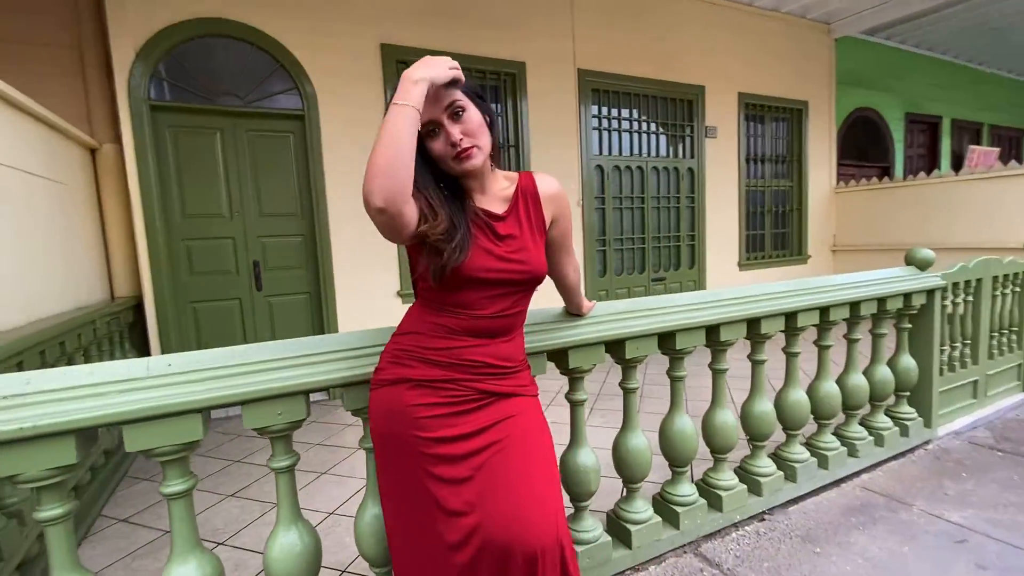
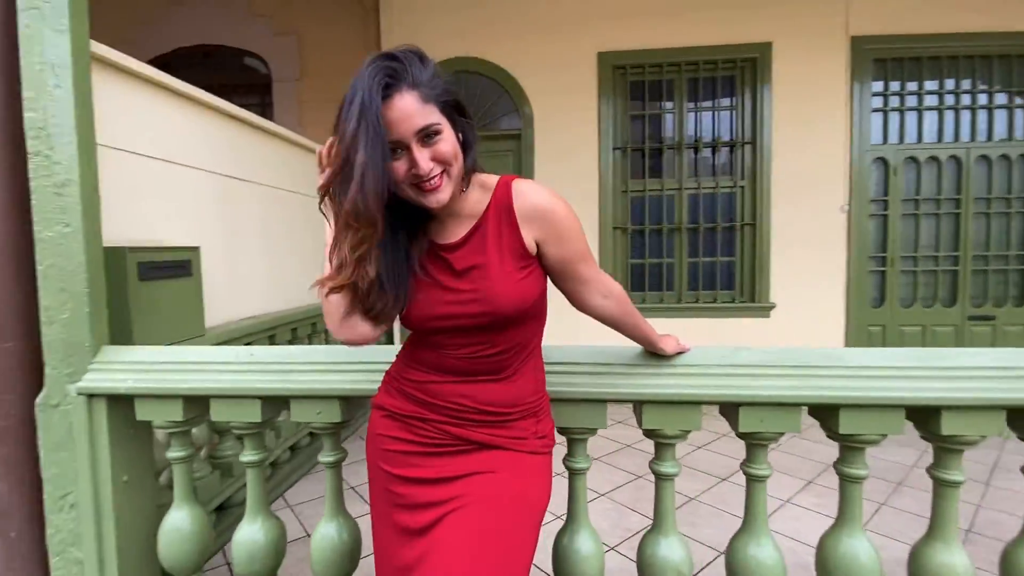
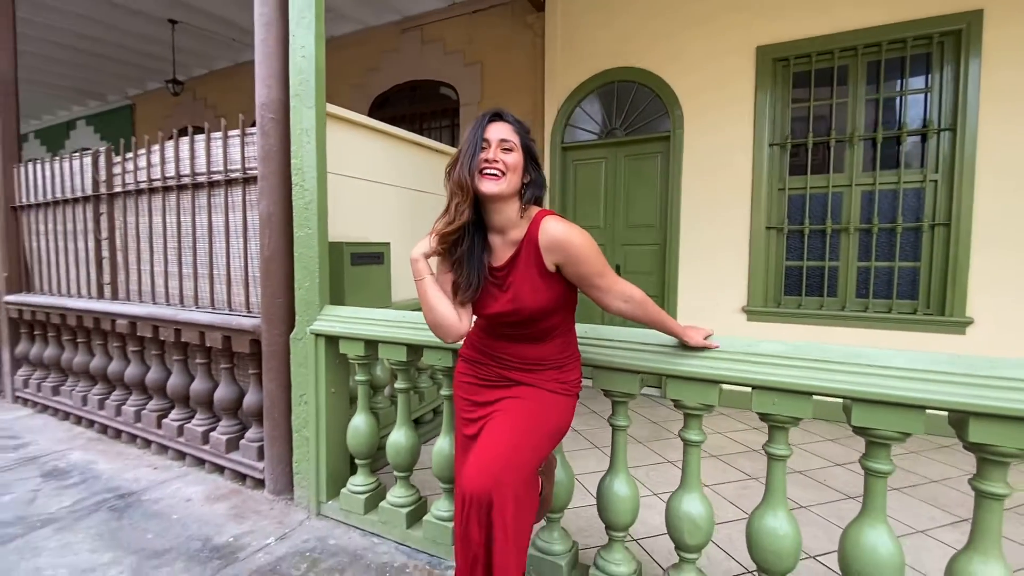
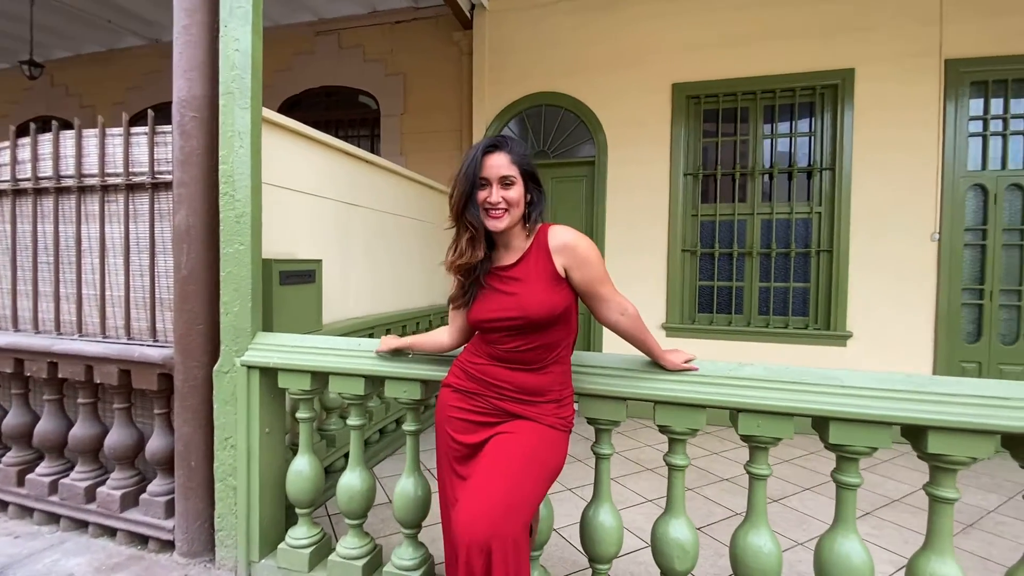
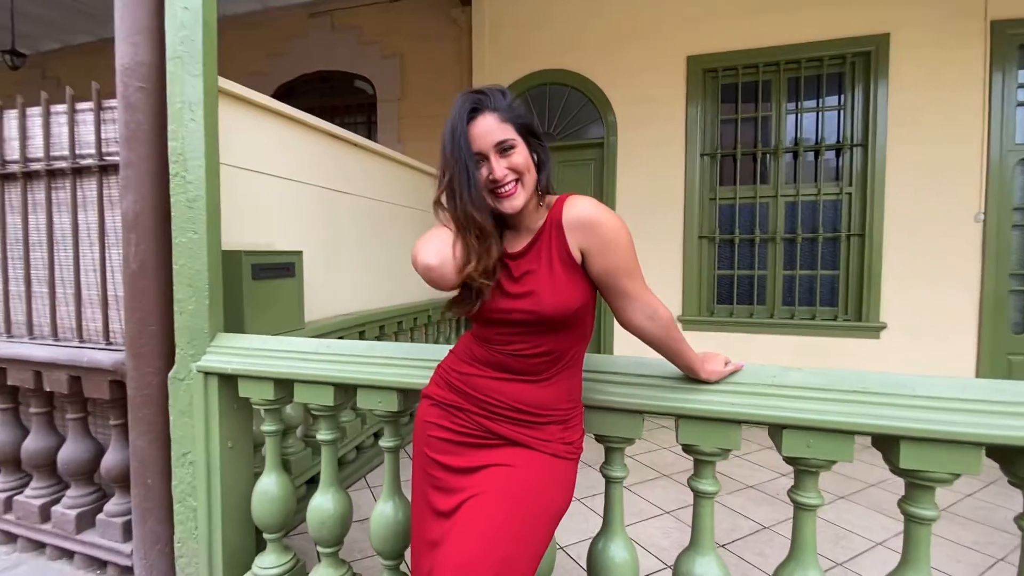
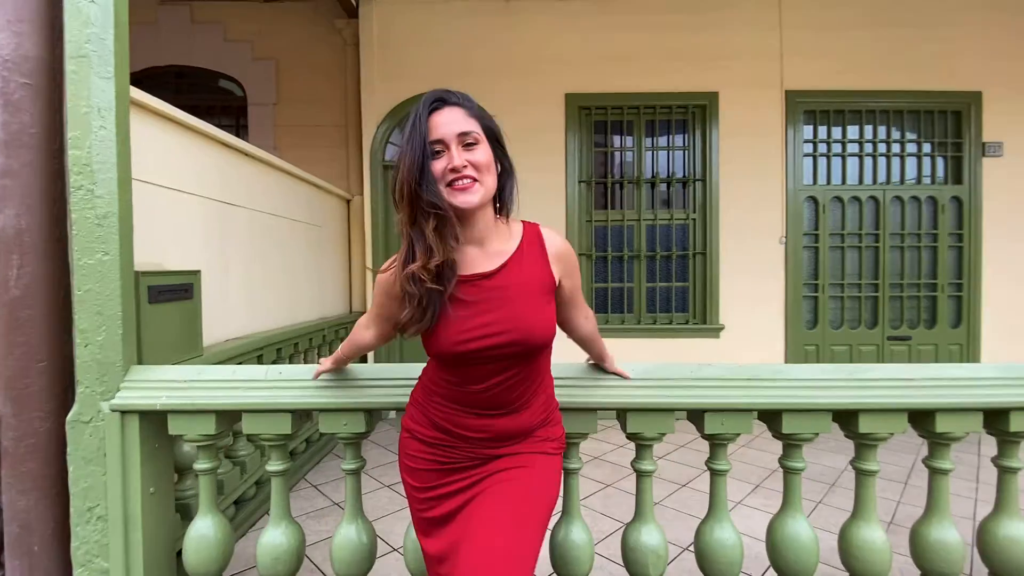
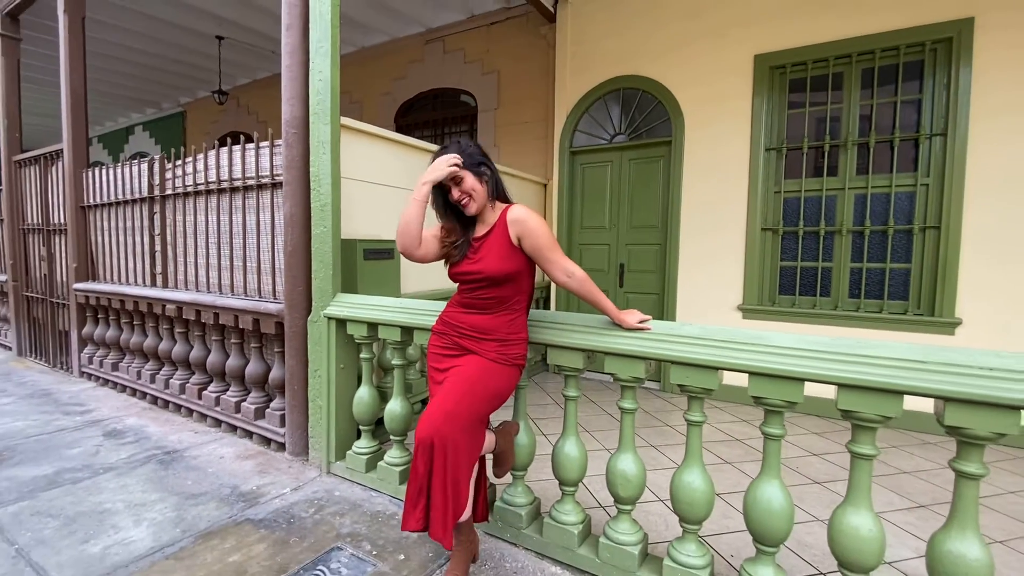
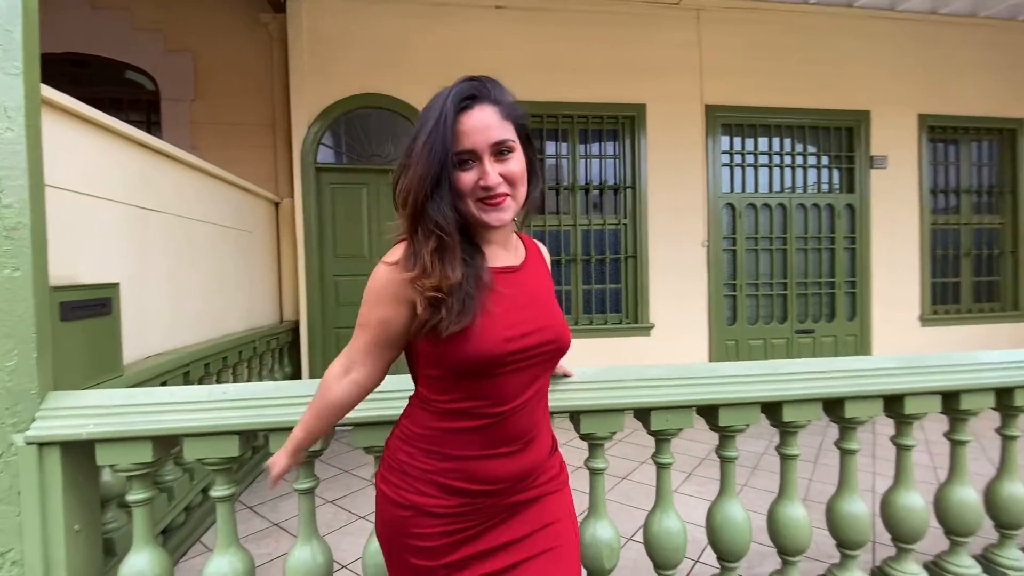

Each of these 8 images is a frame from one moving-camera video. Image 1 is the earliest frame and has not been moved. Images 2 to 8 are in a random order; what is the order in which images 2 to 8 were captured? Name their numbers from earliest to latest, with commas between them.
2, 5, 3, 7, 4, 6, 8
